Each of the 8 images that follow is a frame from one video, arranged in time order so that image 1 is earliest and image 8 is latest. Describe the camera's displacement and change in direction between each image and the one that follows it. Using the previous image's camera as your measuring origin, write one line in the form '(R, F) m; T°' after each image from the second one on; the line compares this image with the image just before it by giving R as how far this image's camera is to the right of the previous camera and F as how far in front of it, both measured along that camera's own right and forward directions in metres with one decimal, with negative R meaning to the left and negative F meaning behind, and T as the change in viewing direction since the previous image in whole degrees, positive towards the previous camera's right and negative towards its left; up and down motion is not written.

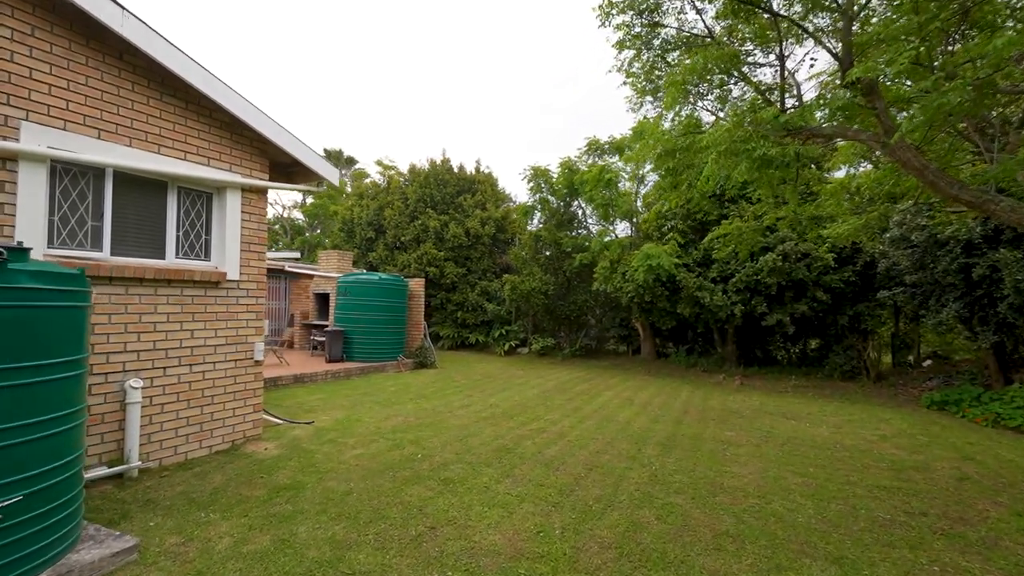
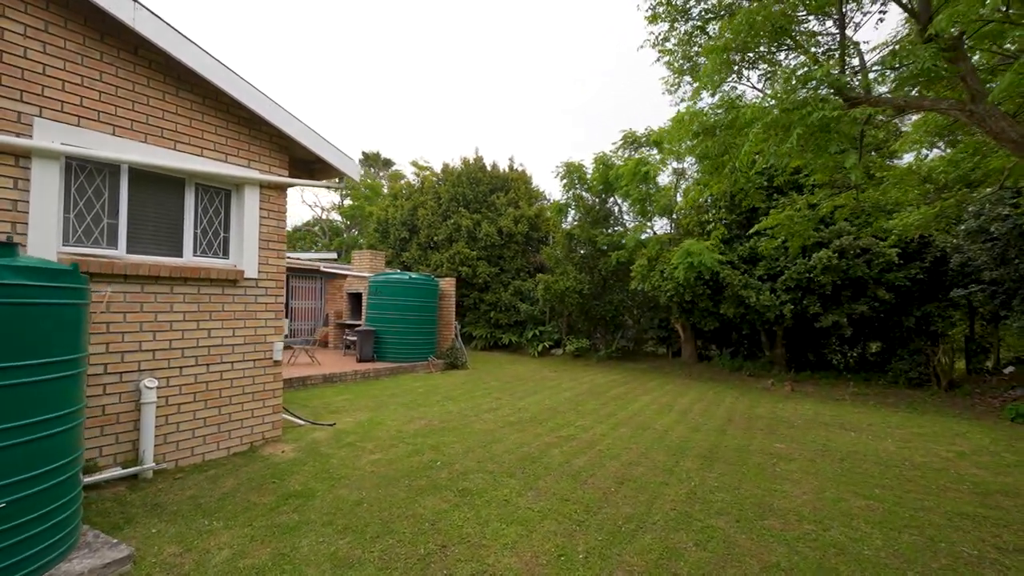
(+0.1, +0.3) m; -5°
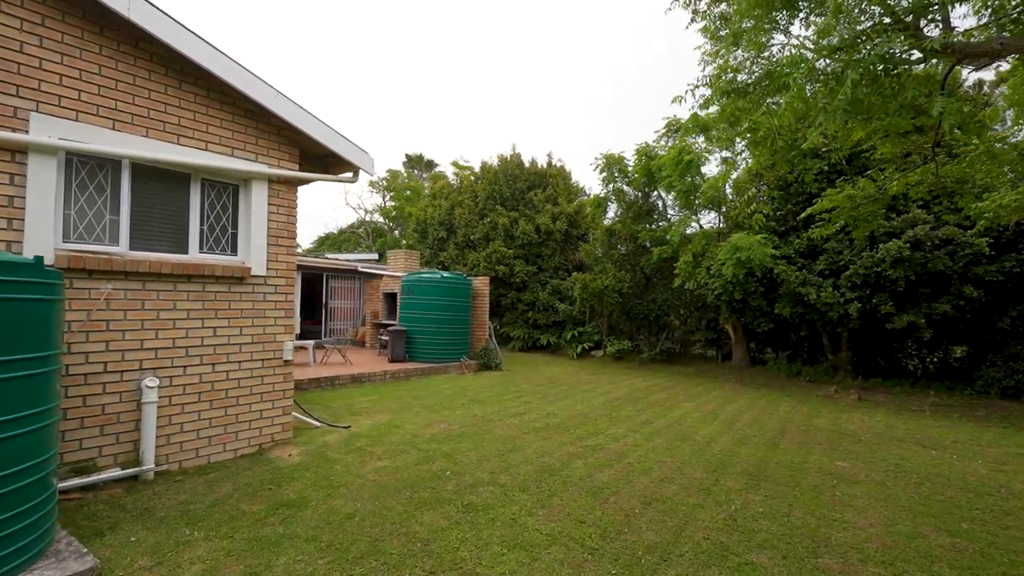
(+0.3, +0.4) m; -6°
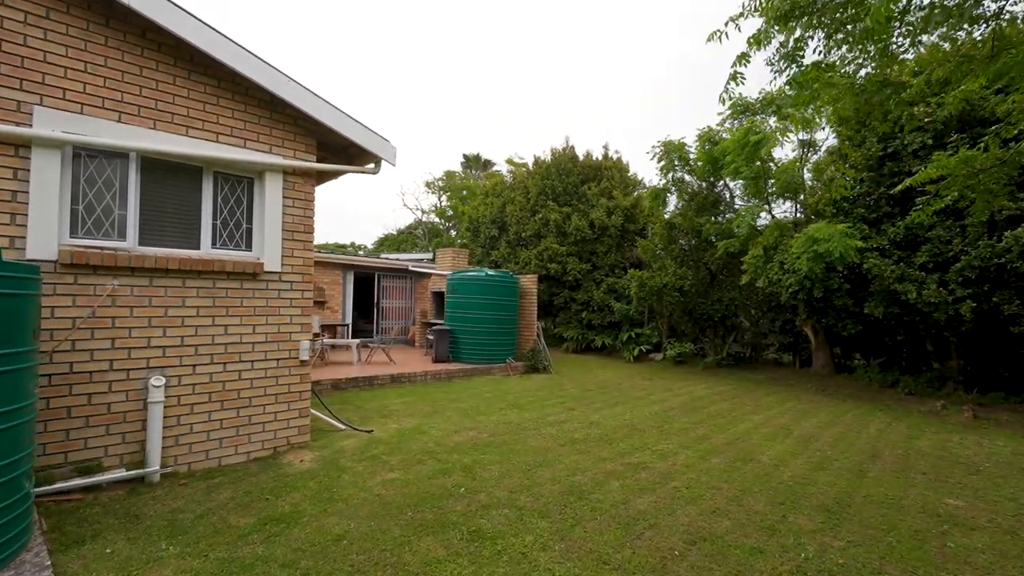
(+0.3, +0.5) m; -8°
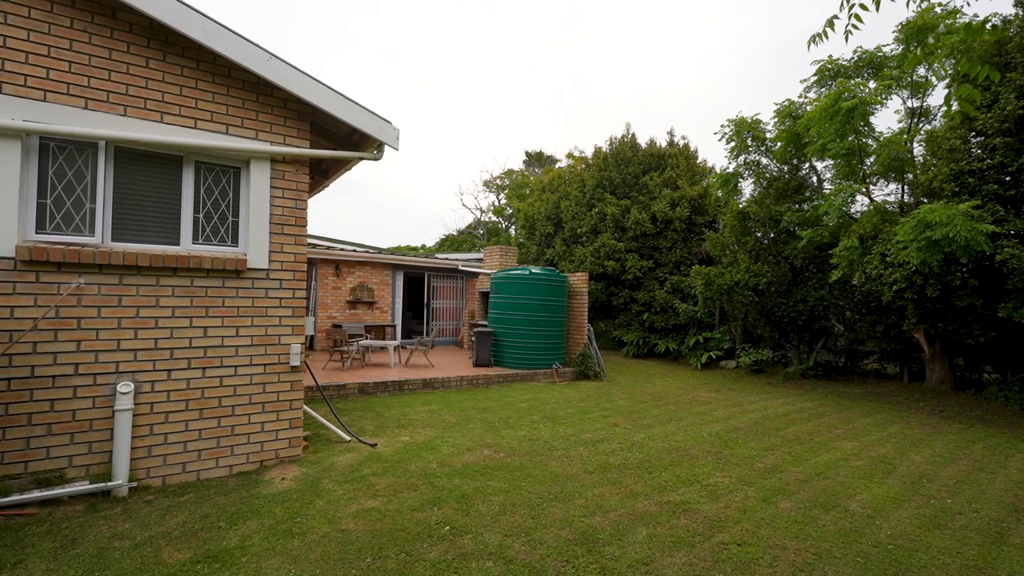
(+0.5, +0.7) m; -9°
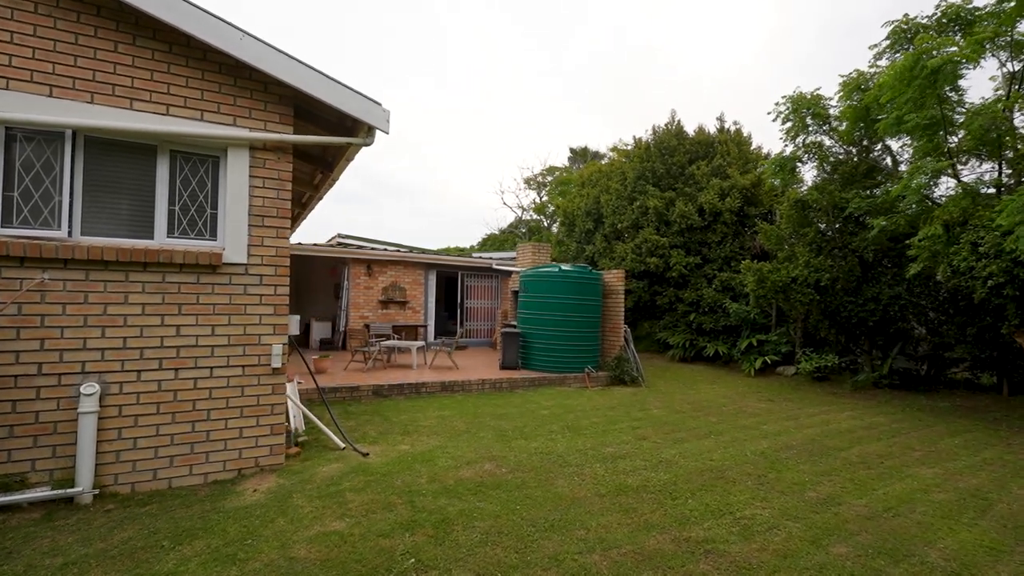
(+0.4, +0.5) m; -6°
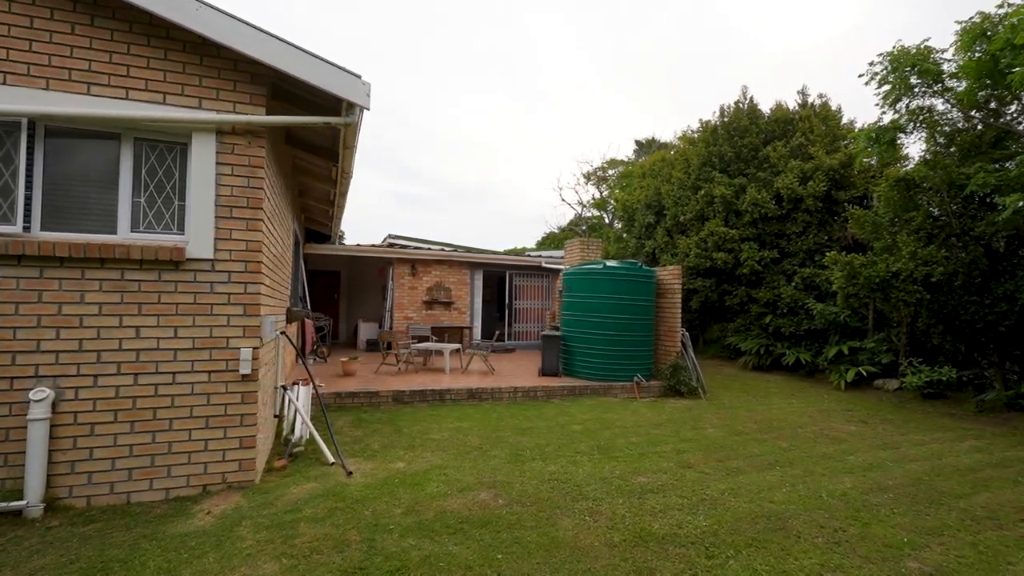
(+0.6, +0.7) m; -9°
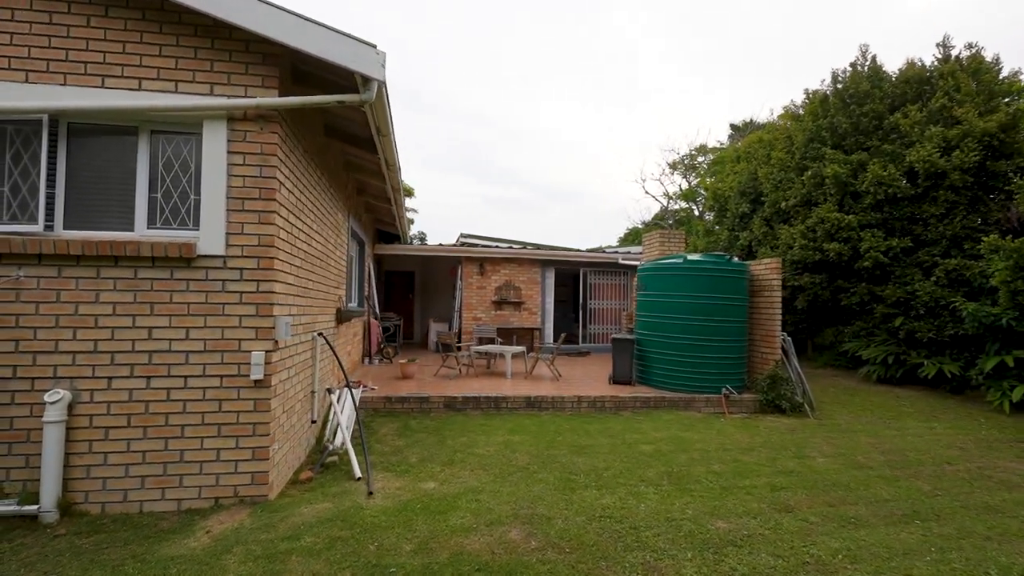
(+0.3, +0.7) m; -11°
